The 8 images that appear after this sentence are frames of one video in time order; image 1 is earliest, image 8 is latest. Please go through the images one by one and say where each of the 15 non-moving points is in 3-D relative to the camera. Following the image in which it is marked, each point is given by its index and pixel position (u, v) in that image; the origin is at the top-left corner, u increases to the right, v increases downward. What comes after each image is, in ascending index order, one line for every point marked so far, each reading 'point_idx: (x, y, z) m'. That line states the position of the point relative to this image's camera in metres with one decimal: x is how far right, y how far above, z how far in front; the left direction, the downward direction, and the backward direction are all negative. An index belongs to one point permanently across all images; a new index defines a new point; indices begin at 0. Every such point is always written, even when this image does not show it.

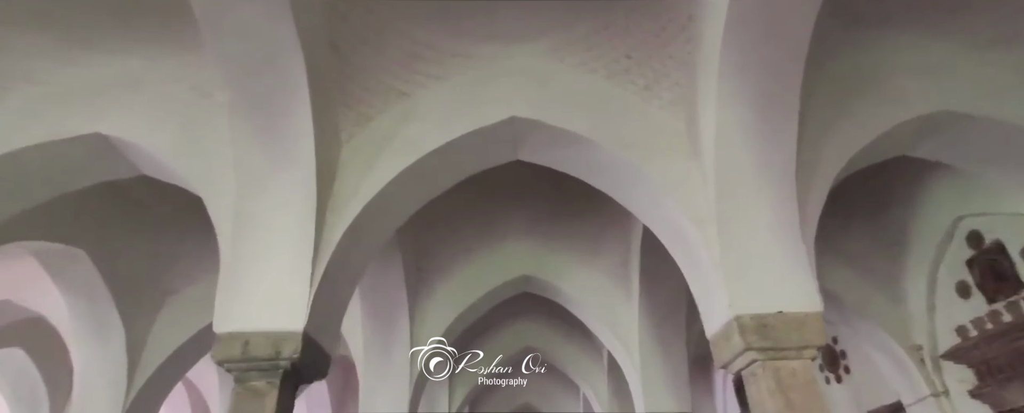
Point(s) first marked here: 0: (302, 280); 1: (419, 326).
0: (-1.2, -0.4, +2.8) m
1: (-1.0, -1.3, +5.4) m
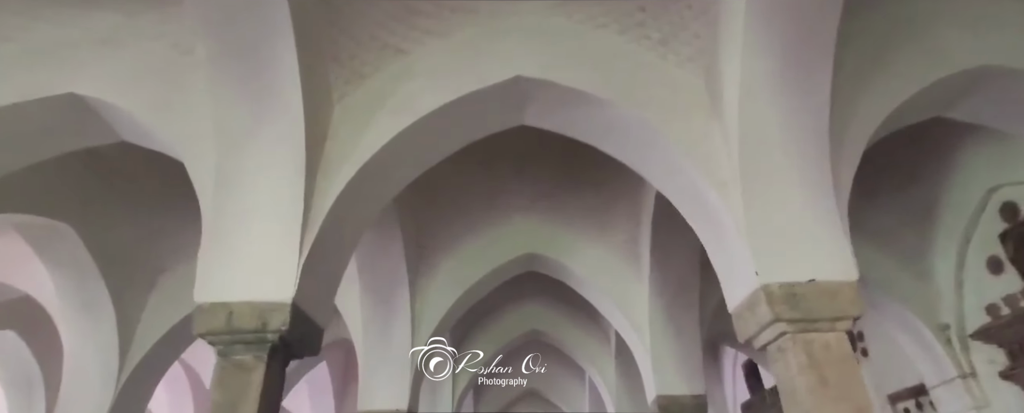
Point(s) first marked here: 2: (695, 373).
0: (-1.1, -0.2, +2.6) m
1: (-1.0, -1.0, +5.2) m
2: (+1.8, -1.6, +4.8) m
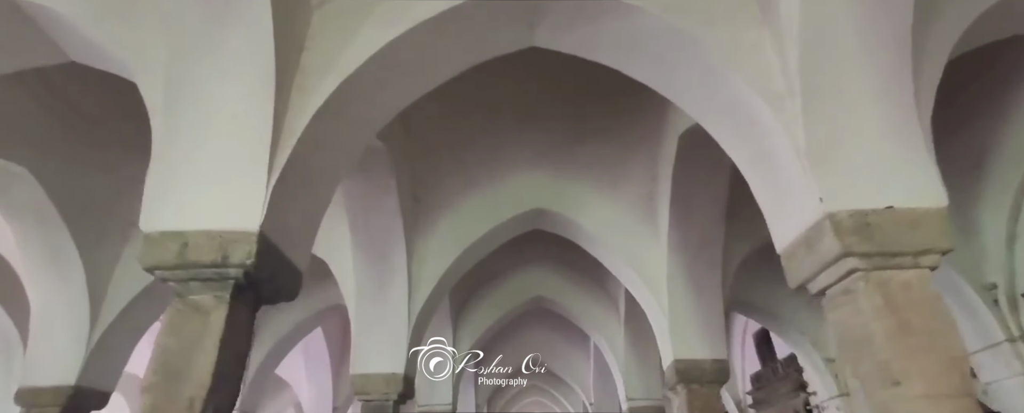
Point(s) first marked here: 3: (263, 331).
0: (-1.1, +0.2, +2.1) m
1: (-0.9, -0.5, +4.8) m
2: (+1.8, -1.1, +4.4) m
3: (-3.5, -1.7, +7.0) m
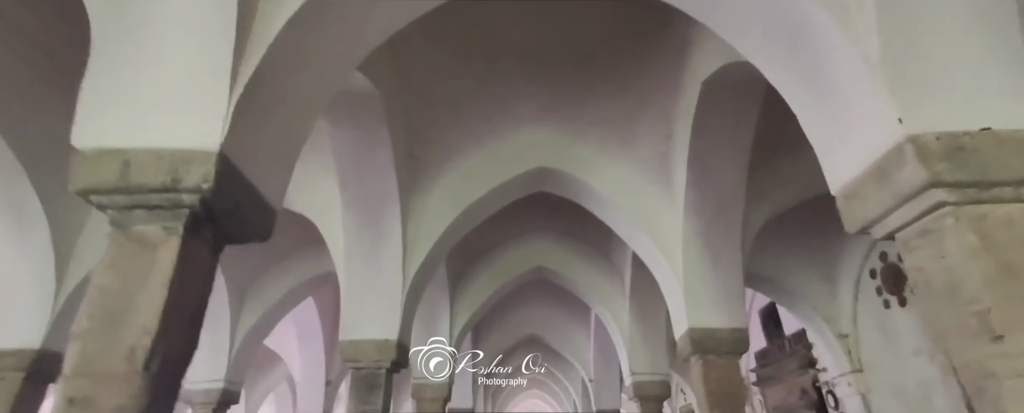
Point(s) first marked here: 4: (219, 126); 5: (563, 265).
0: (-1.0, +0.5, +1.8) m
1: (-0.9, -0.2, +4.5) m
2: (+1.8, -0.8, +4.1) m
3: (-3.5, -1.2, +6.7) m
4: (-1.0, +0.3, +1.7) m
5: (+0.7, -0.8, +6.9) m
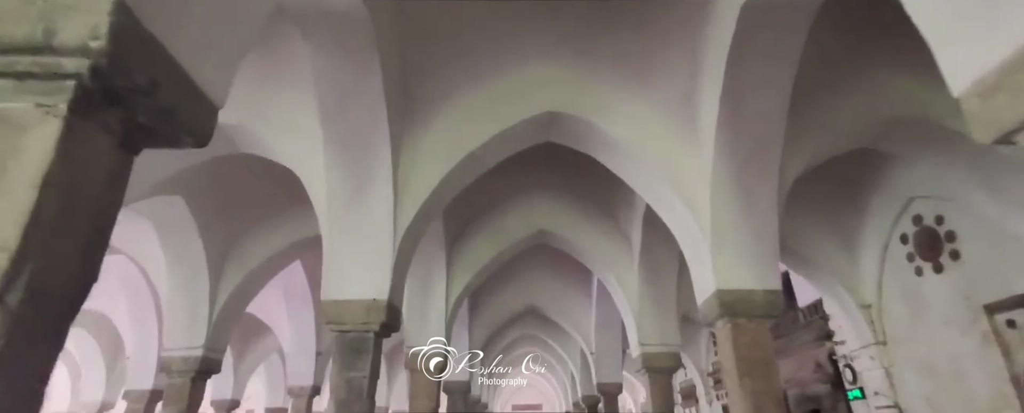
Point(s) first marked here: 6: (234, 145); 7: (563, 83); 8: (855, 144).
0: (-1.0, +0.8, +1.2) m
1: (-0.8, +0.3, +4.0) m
2: (+1.9, -0.4, +3.7) m
3: (-3.5, -0.7, +6.2) m
4: (-0.9, +0.6, +1.2) m
5: (+0.7, -0.3, +6.4) m
6: (-2.5, +0.5, +4.4) m
7: (+0.4, +1.0, +4.2) m
8: (+3.0, +0.5, +4.3) m
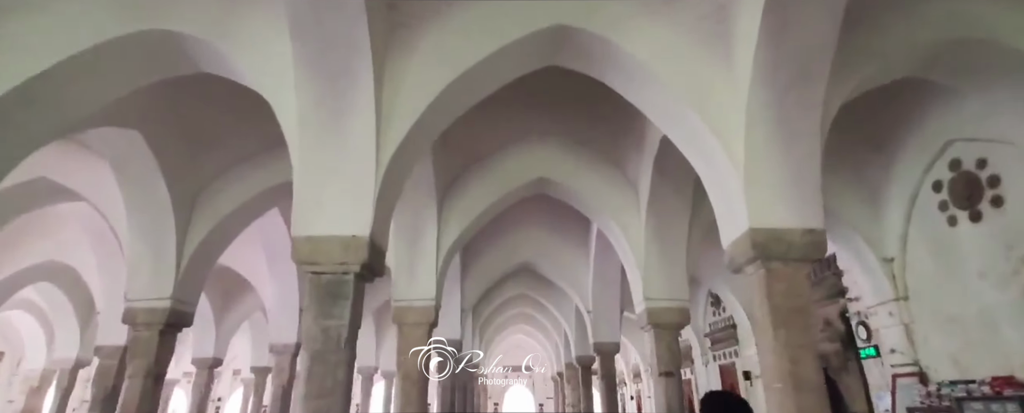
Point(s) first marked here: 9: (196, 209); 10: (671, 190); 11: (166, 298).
0: (-0.9, +1.1, +0.6) m
1: (-0.8, +0.8, +3.4) m
2: (+1.9, 0.0, +3.2) m
3: (-3.5, 0.0, +5.7) m
4: (-0.9, +0.9, +0.6) m
5: (+0.7, +0.4, +5.9) m
6: (-2.4, +1.1, +3.8) m
7: (+0.4, +1.5, +3.6) m
8: (+3.0, +1.0, +3.8) m
9: (-3.6, 0.0, +5.6) m
10: (+1.8, +0.2, +5.6) m
11: (-3.7, -1.0, +5.3) m
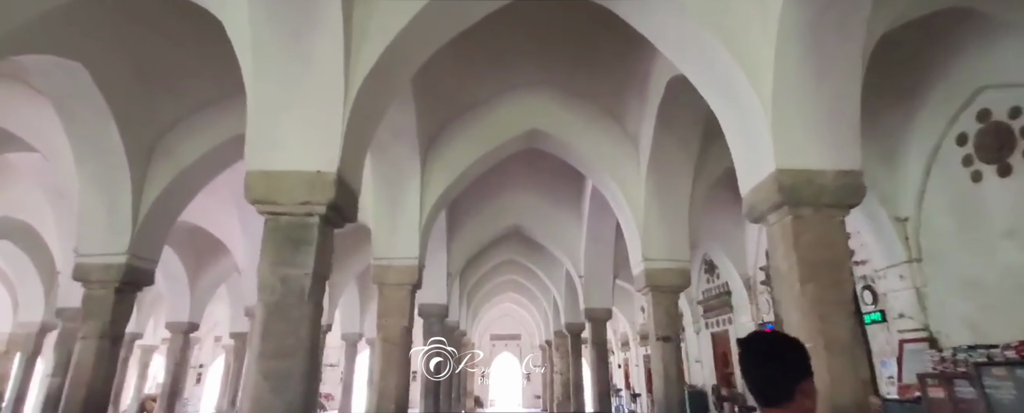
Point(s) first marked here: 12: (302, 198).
0: (-0.9, +1.3, +0.1) m
1: (-0.9, +1.1, +2.9) m
2: (+1.8, +0.4, +2.8) m
3: (-3.6, +0.5, +5.1) m
4: (-0.8, +1.1, +0.1) m
5: (+0.6, +0.9, +5.5) m
6: (-2.5, +1.5, +3.3) m
7: (+0.4, +1.9, +3.1) m
8: (+2.9, +1.4, +3.4) m
9: (-3.7, +0.5, +5.1) m
10: (+1.7, +0.7, +5.2) m
11: (-3.8, -0.5, +4.9) m
12: (-1.1, 0.0, +2.7) m
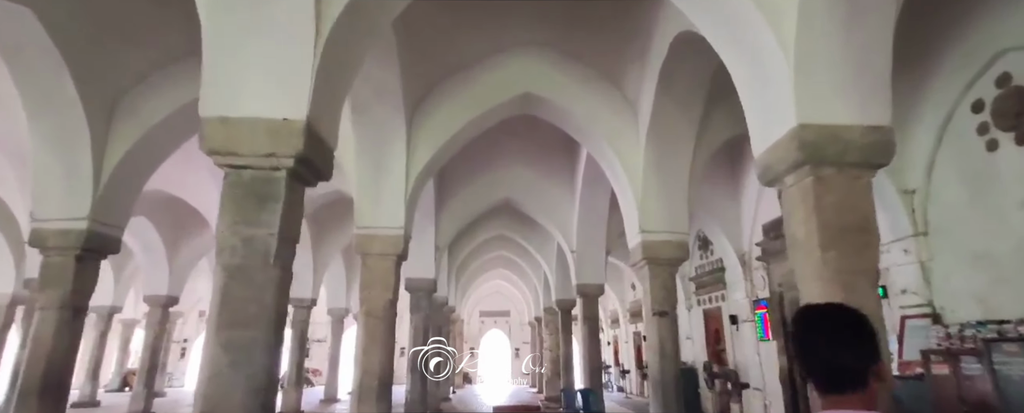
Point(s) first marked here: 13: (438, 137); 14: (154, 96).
0: (-0.8, +1.4, -0.2) m
1: (-0.9, +1.4, +2.6) m
2: (+1.8, +0.6, +2.5) m
3: (-3.7, +0.9, +4.8) m
4: (-0.8, +1.2, -0.2) m
5: (+0.5, +1.2, +5.1) m
6: (-2.5, +1.8, +2.9) m
7: (+0.4, +2.1, +2.7) m
8: (+2.9, +1.6, +3.1) m
9: (-3.7, +0.8, +4.7) m
10: (+1.6, +1.0, +4.9) m
11: (-3.9, -0.1, +4.5) m
12: (-1.2, +0.3, +2.4) m
13: (-0.7, +0.7, +5.2) m
14: (-3.4, +1.1, +4.8) m
